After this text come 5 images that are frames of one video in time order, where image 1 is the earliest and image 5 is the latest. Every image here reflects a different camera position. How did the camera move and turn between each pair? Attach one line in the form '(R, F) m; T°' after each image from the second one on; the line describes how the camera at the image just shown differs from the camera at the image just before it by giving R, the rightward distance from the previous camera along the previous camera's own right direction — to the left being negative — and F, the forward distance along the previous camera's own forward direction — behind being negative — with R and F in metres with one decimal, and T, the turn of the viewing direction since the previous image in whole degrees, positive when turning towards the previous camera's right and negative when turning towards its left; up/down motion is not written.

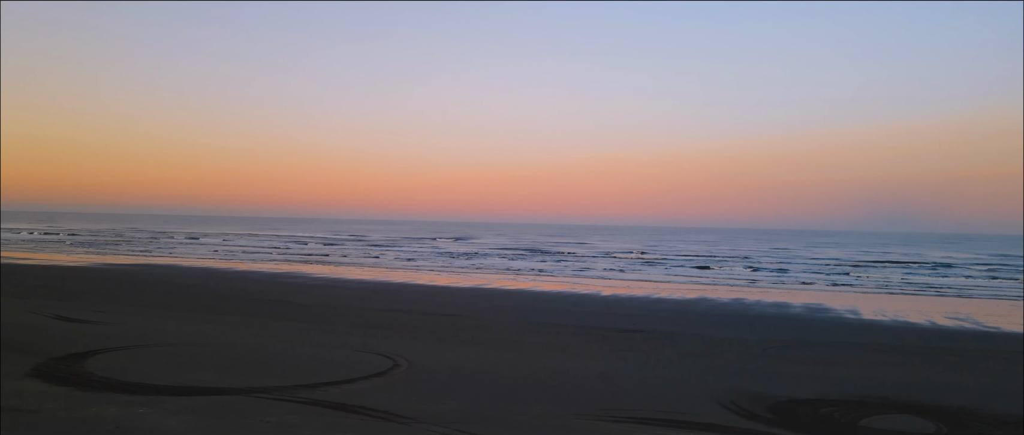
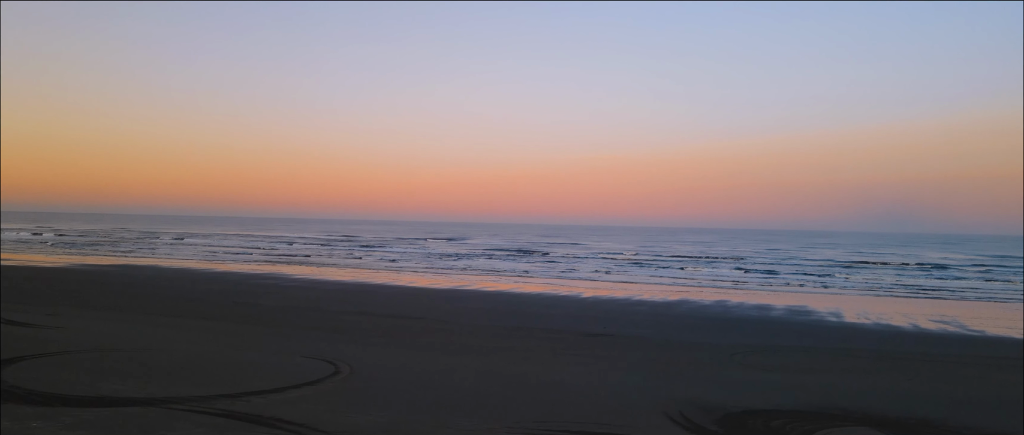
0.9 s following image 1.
(+1.2, +0.3) m; 0°
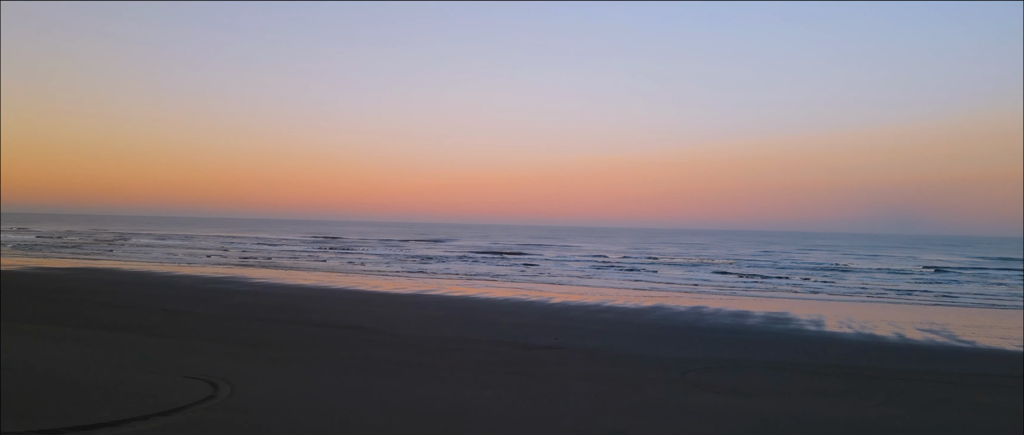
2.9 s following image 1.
(+1.8, +0.9) m; 0°
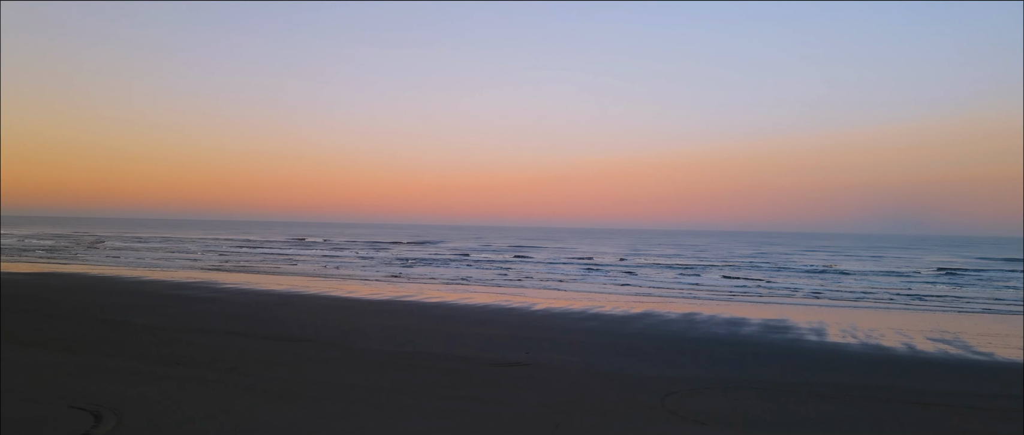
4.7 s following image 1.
(+1.0, +1.0) m; 0°
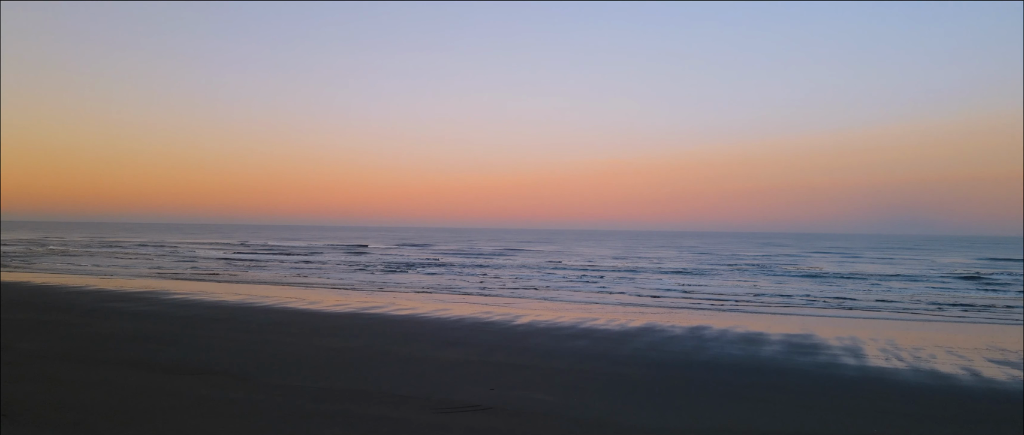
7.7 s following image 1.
(+0.9, +1.9) m; 0°
